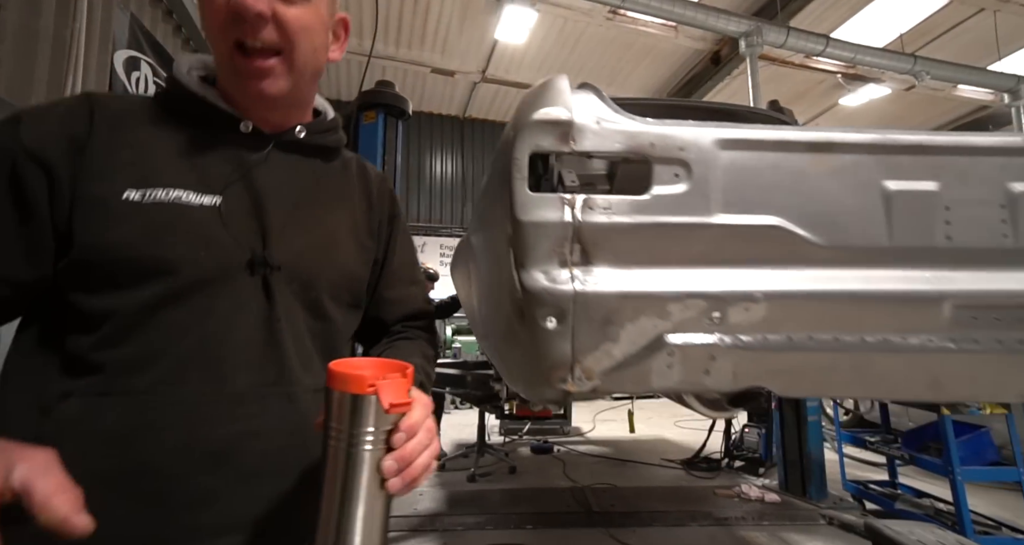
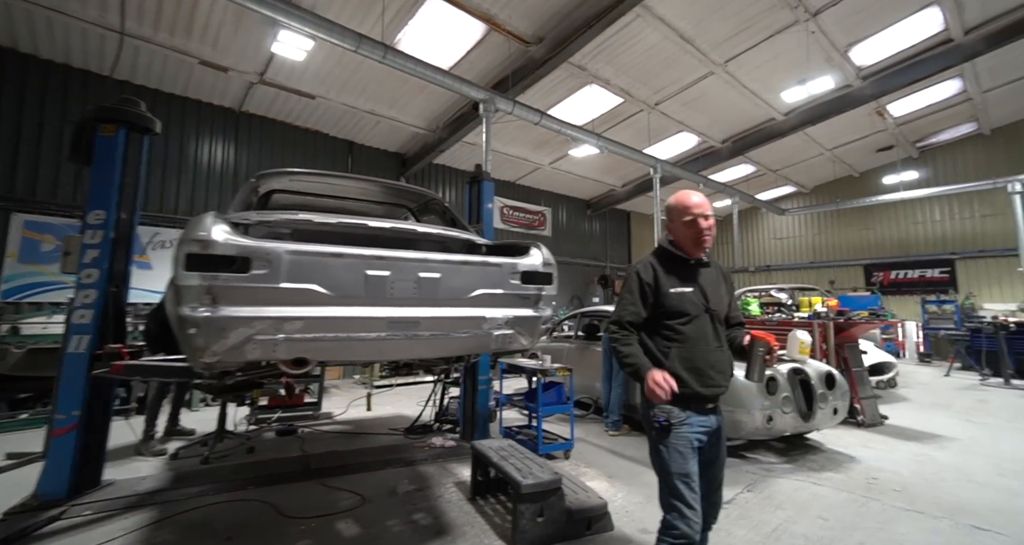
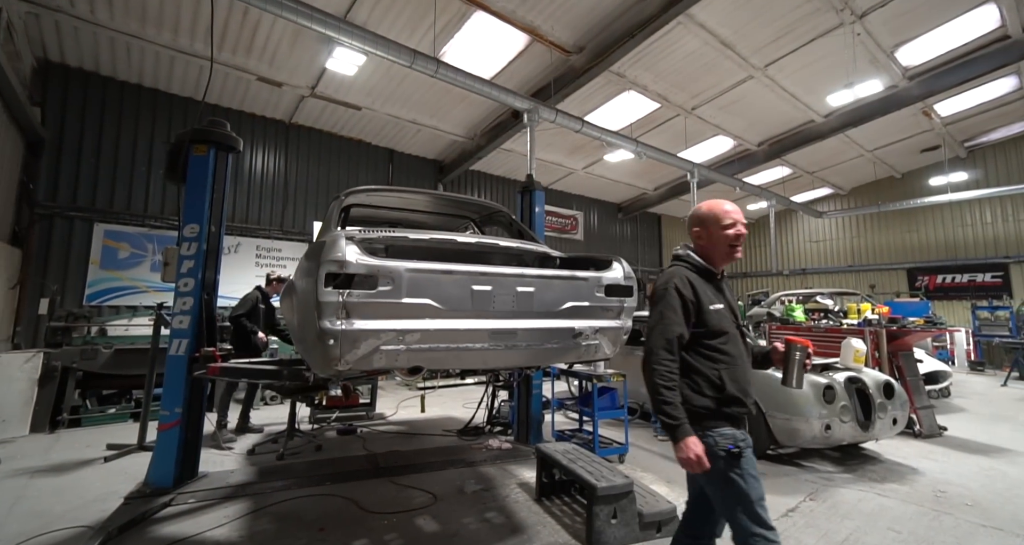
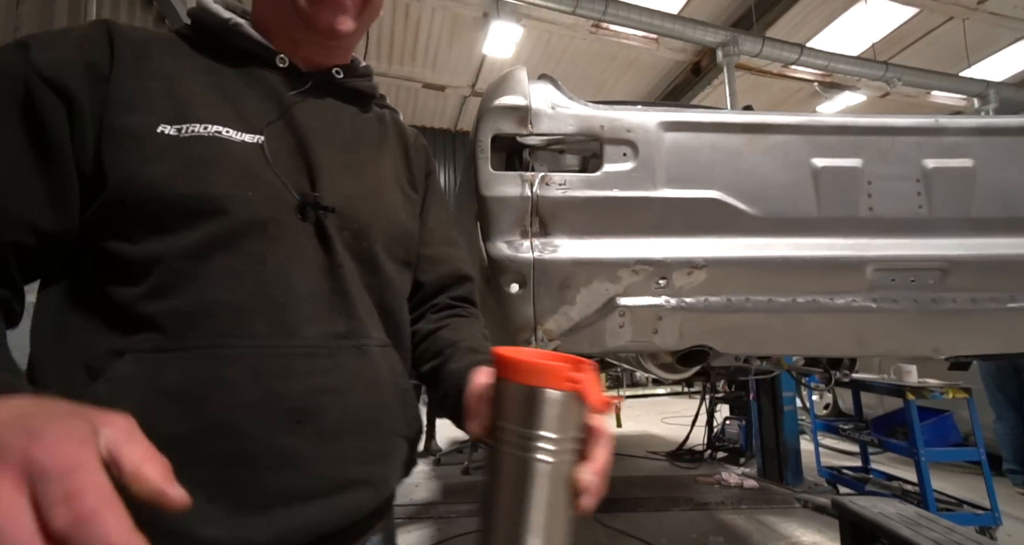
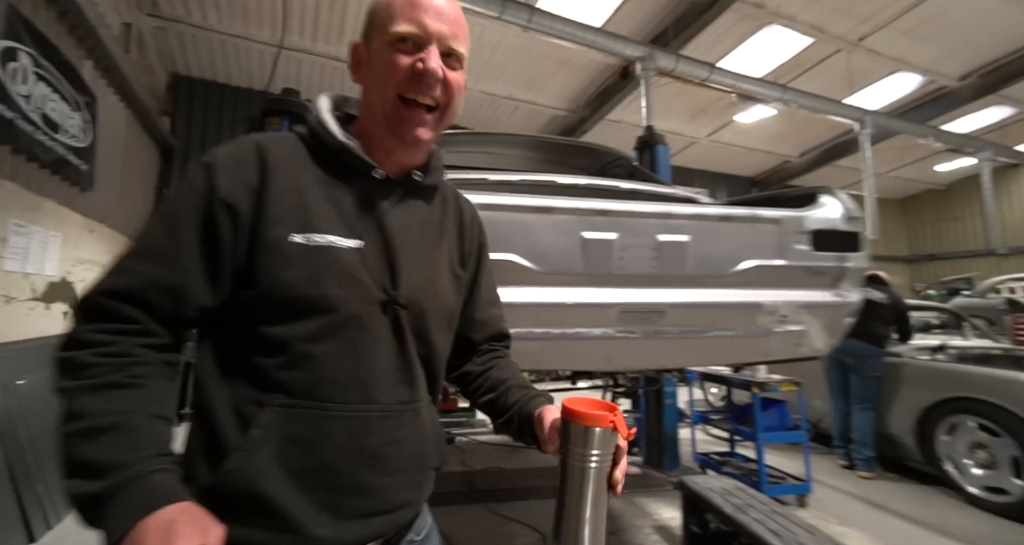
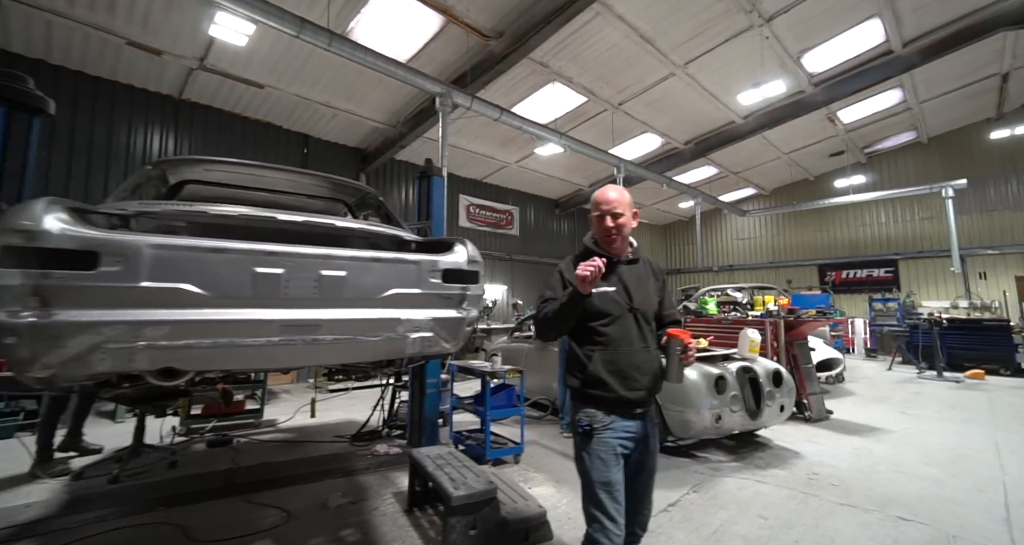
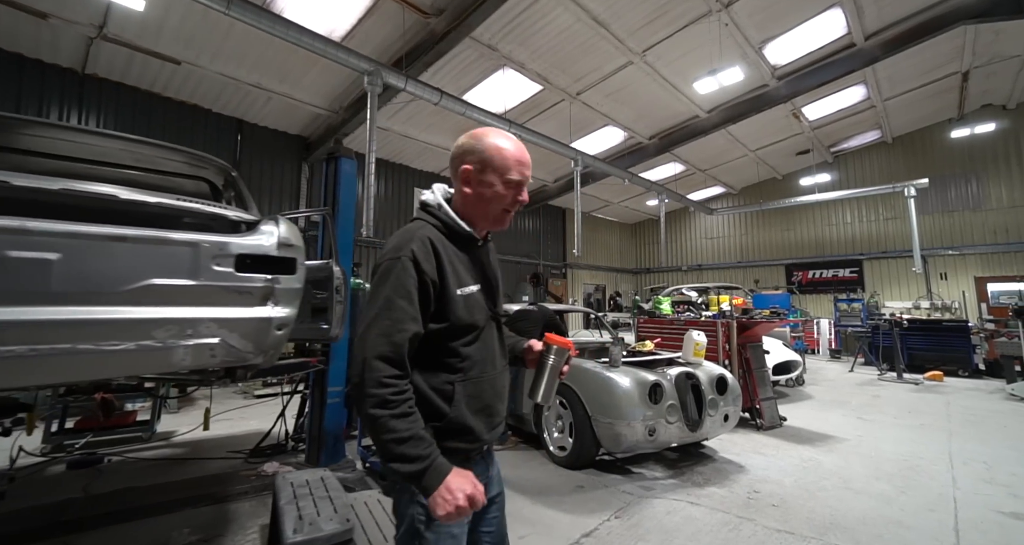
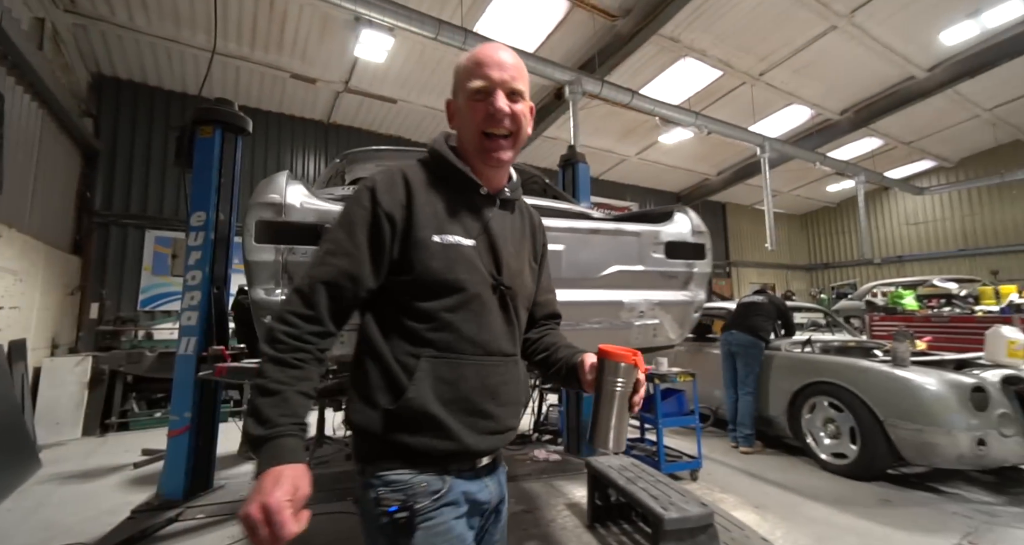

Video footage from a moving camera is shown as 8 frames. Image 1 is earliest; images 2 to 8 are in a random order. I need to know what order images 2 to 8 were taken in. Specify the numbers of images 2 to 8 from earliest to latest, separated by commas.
4, 5, 8, 3, 2, 6, 7
